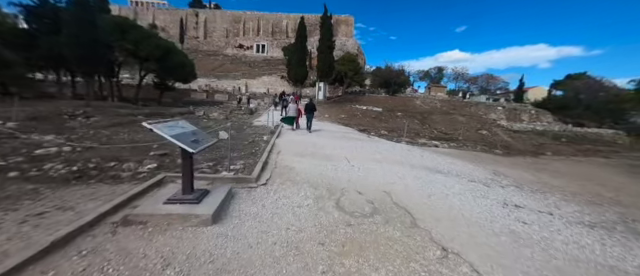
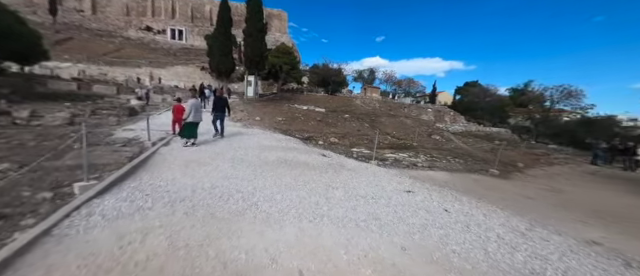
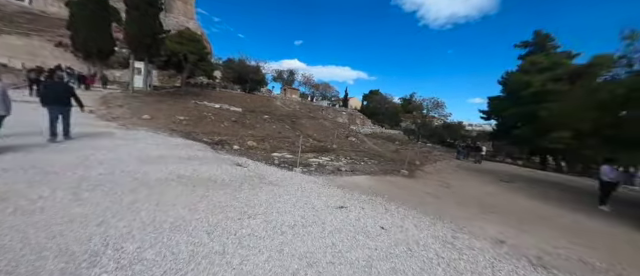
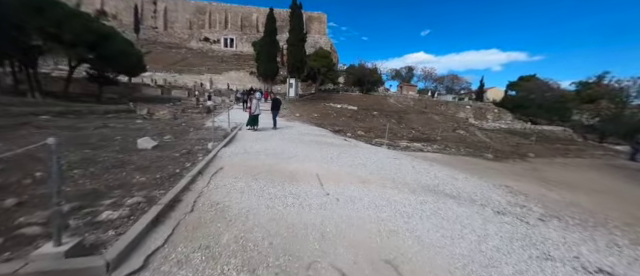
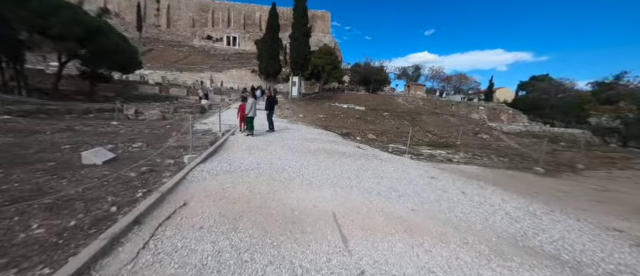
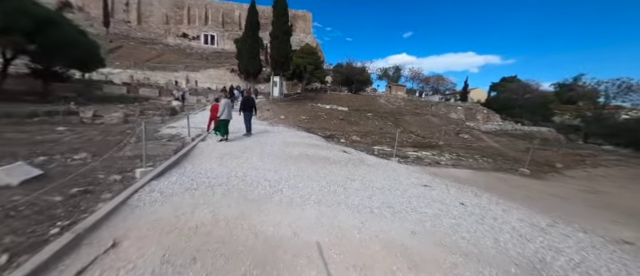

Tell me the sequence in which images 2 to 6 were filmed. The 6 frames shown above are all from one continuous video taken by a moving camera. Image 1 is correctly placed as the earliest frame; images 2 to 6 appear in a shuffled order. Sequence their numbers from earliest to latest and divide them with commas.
4, 5, 6, 2, 3
